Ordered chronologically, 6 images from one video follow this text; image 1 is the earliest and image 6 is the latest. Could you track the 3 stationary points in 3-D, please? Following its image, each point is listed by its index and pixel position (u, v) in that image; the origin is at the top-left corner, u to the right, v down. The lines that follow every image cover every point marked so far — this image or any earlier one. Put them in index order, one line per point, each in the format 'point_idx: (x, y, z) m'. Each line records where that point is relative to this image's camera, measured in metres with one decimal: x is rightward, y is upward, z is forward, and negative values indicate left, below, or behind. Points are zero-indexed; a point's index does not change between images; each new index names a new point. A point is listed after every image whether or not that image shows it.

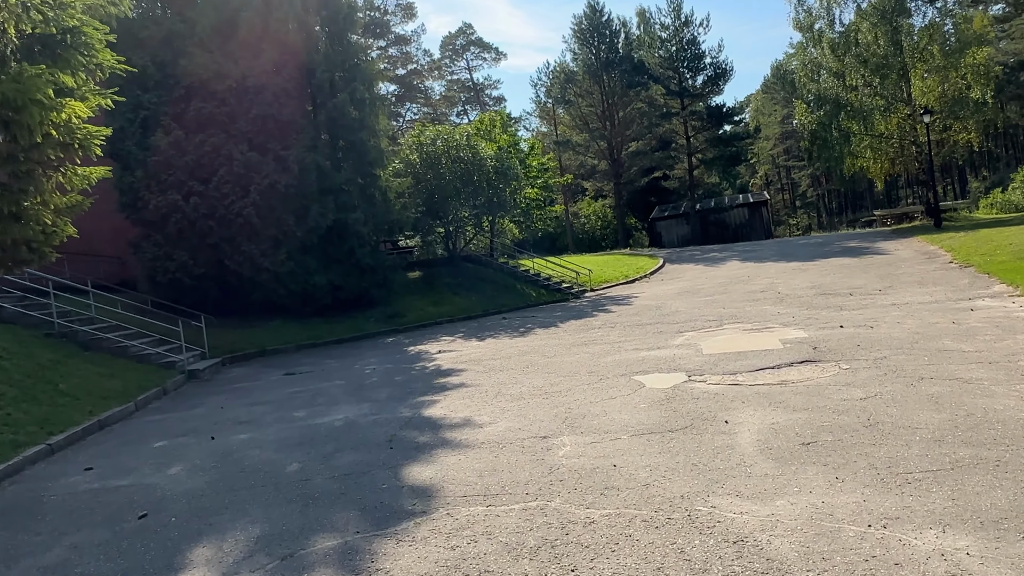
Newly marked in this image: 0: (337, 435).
0: (-2.2, -1.8, +8.6) m
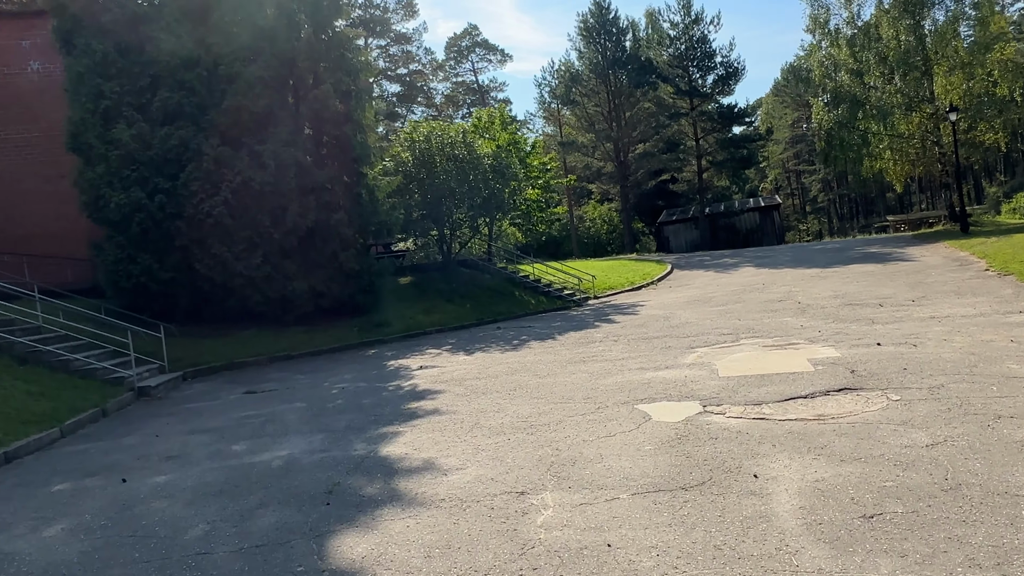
0: (-2.4, -1.9, +7.0) m
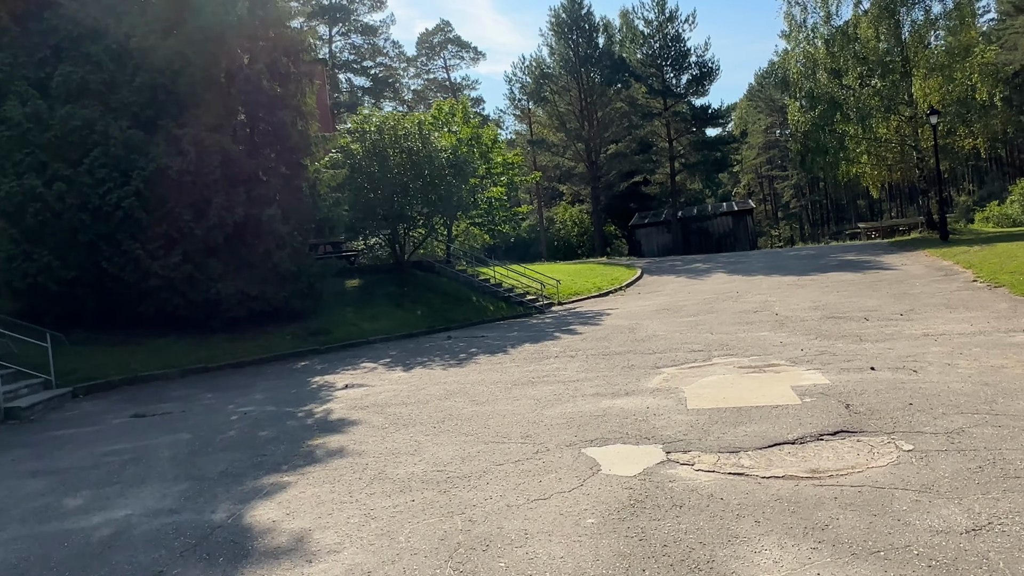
0: (-3.2, -2.0, +5.1) m
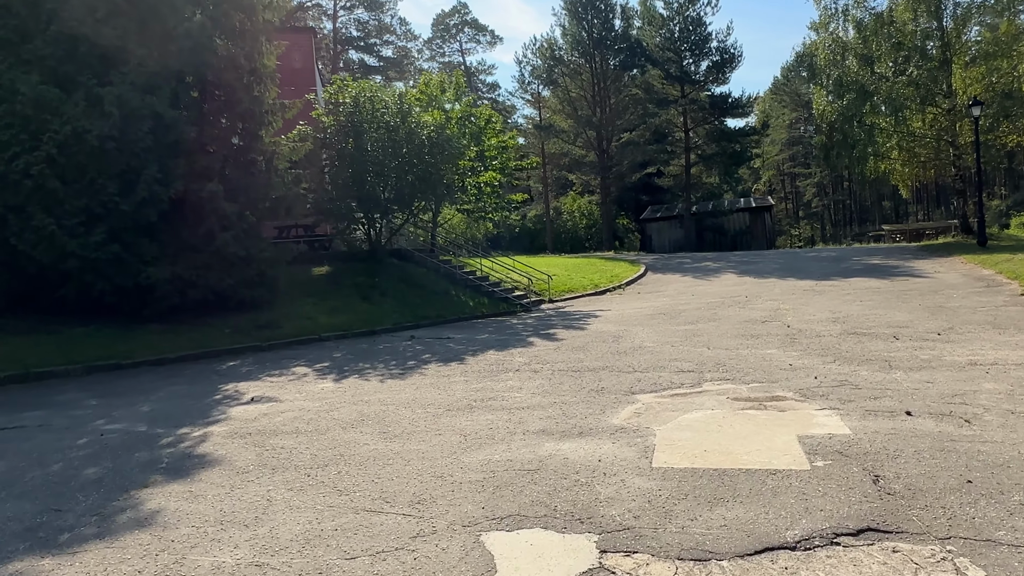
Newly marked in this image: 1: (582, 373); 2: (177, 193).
0: (-4.2, -2.0, +3.0) m
1: (+1.1, -1.3, +10.3) m
2: (-7.2, +2.1, +14.8) m
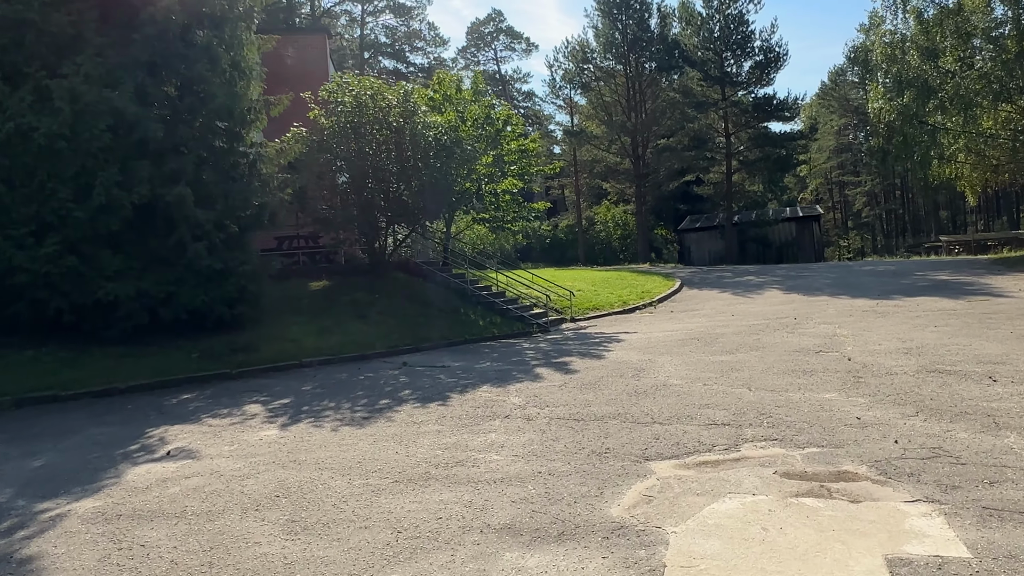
0: (-4.8, -2.2, +1.1) m
1: (+0.9, -1.6, +8.2) m
2: (-7.1, +1.7, +13.1) m
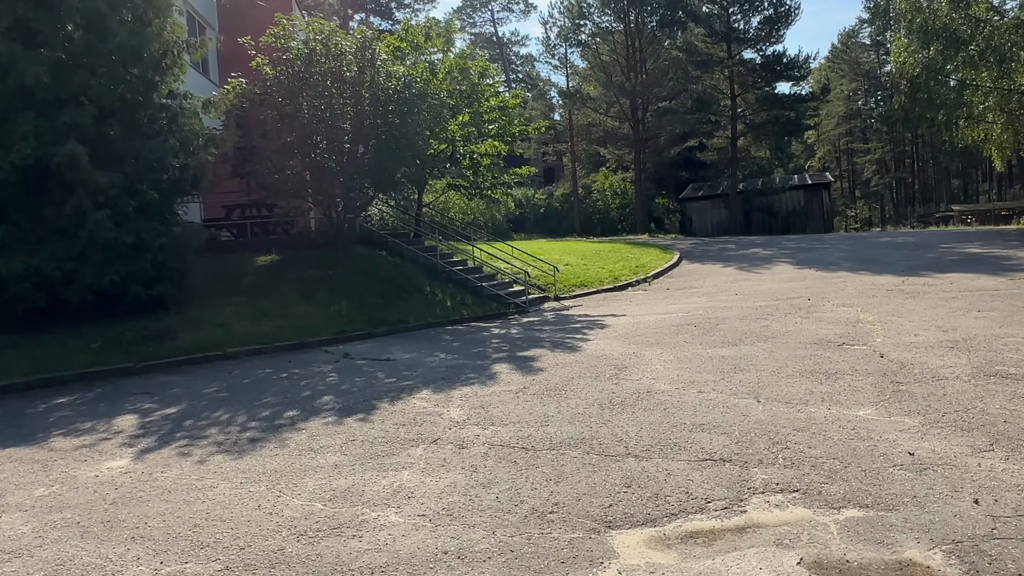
0: (-5.5, -2.3, -1.0) m
1: (+0.2, -1.4, +6.0) m
2: (-7.7, +2.1, +10.9) m
